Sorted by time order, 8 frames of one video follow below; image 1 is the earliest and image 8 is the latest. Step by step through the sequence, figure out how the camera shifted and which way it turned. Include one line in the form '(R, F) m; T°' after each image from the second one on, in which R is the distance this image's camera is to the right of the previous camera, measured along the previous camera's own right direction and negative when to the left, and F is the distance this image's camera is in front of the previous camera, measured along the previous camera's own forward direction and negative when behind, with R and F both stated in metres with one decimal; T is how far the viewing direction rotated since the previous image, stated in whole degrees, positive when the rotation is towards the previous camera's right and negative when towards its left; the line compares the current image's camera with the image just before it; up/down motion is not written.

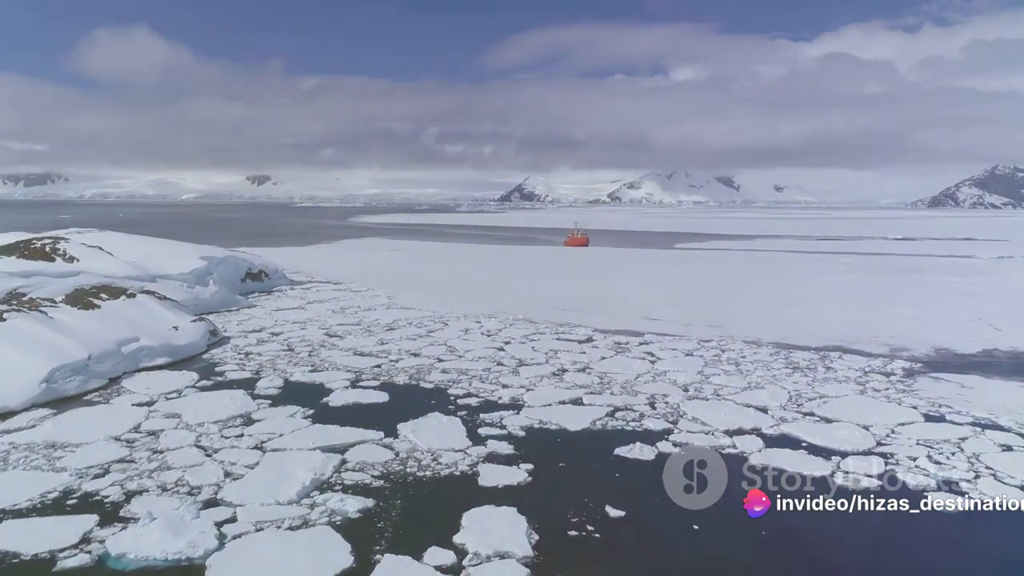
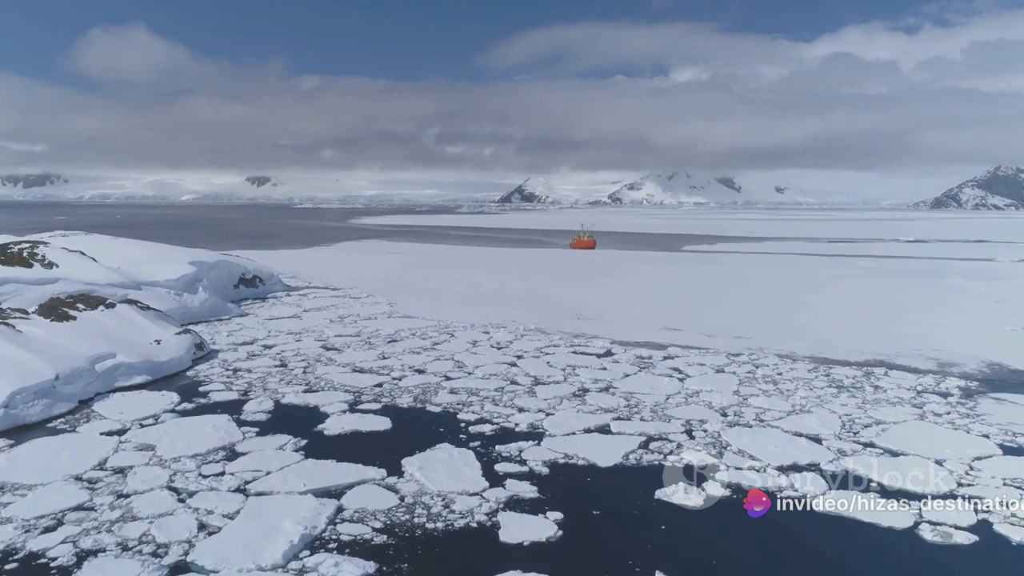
(-0.1, +0.9) m; 0°
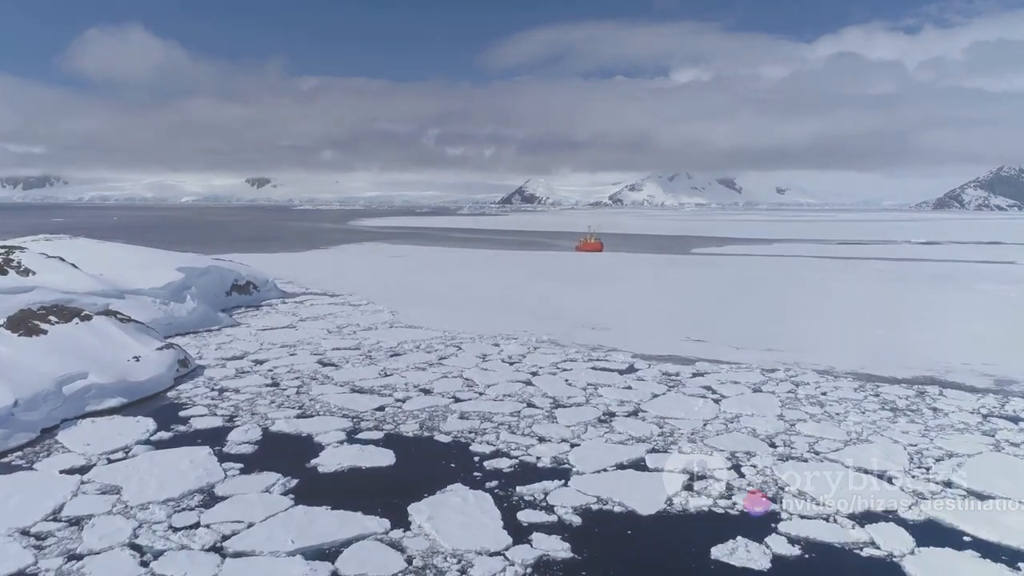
(-0.1, +0.9) m; 0°
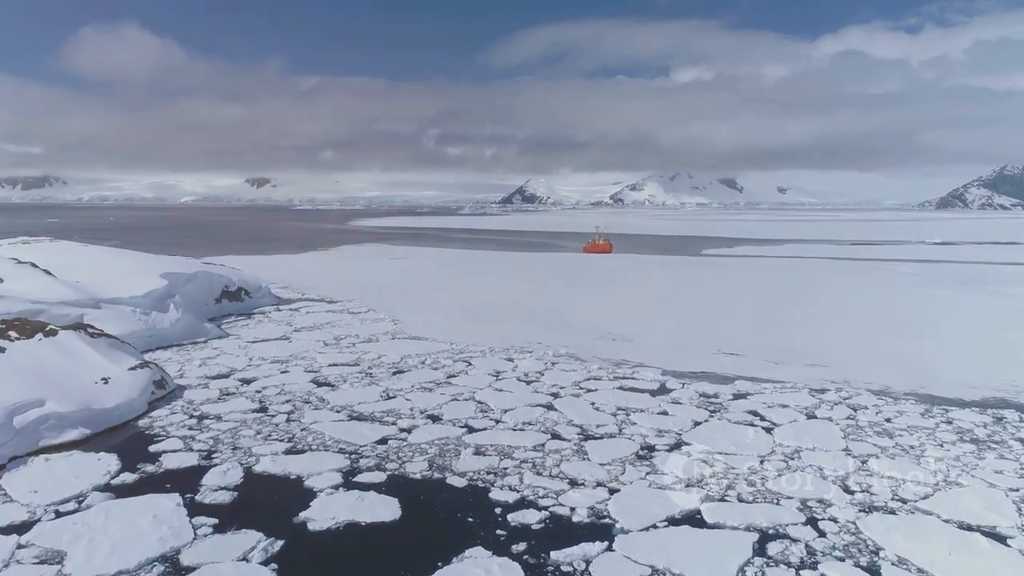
(-0.1, +1.0) m; 0°
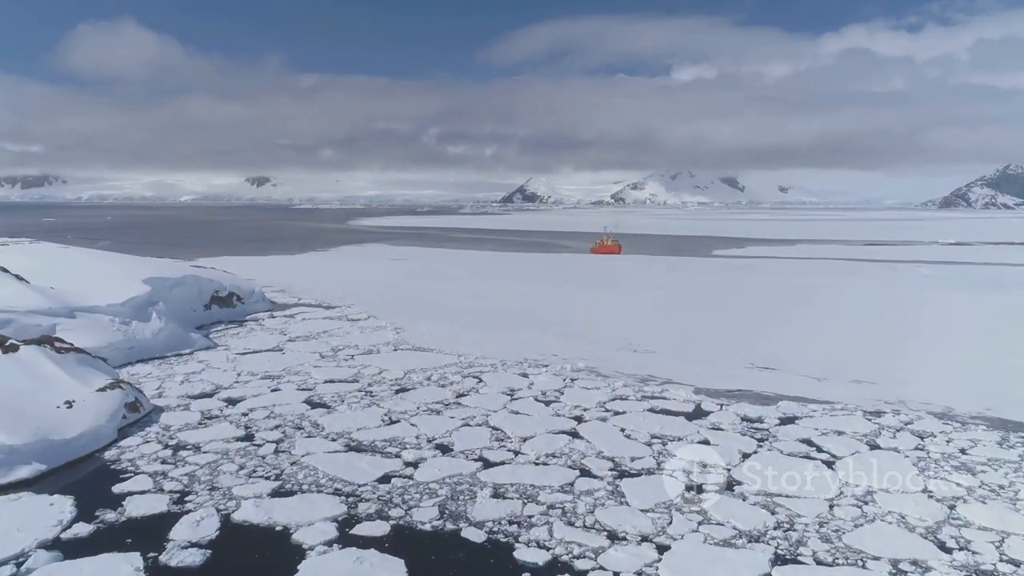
(-0.1, +0.9) m; 0°
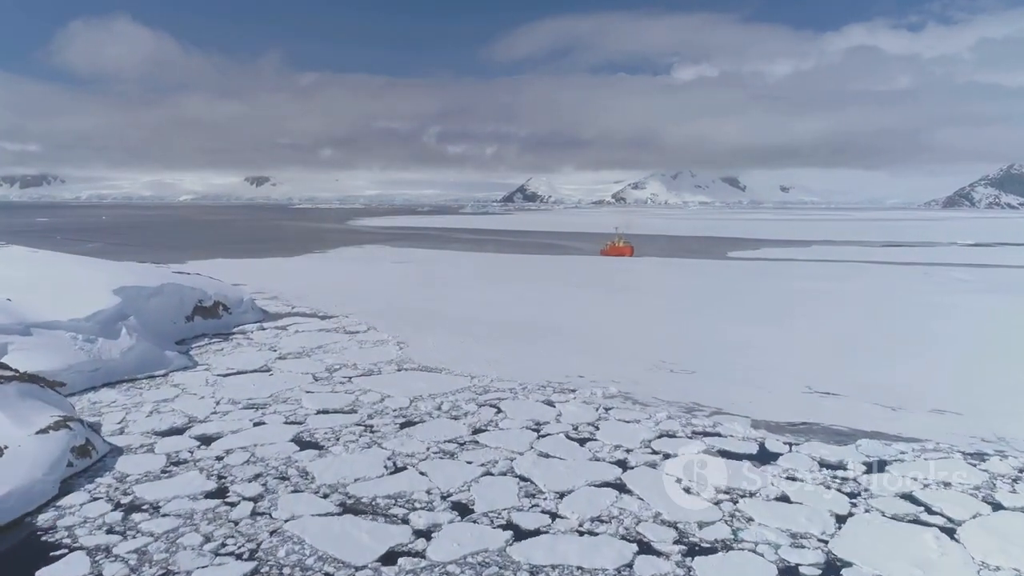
(-0.2, +1.2) m; 0°
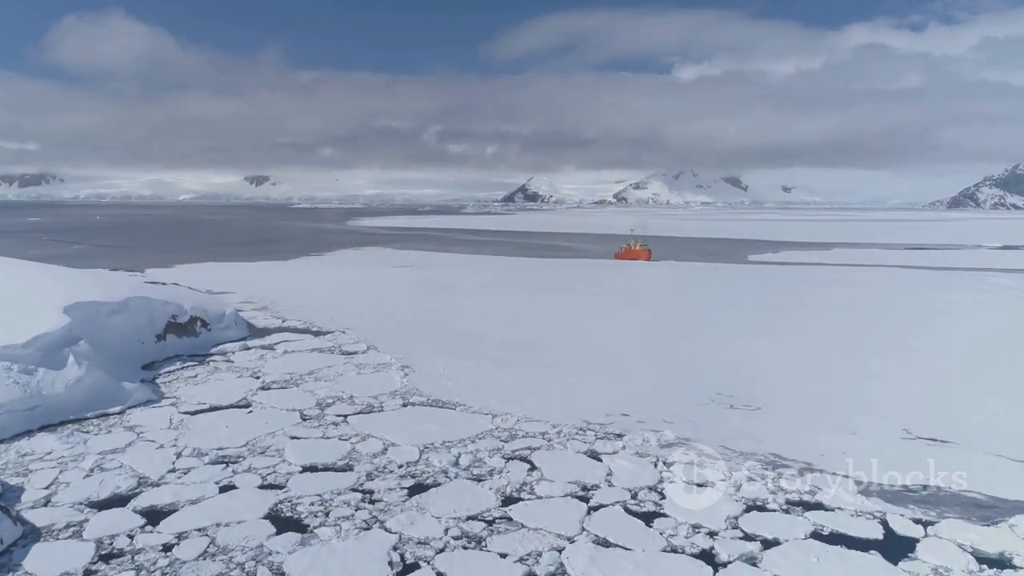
(-0.2, +1.5) m; 0°
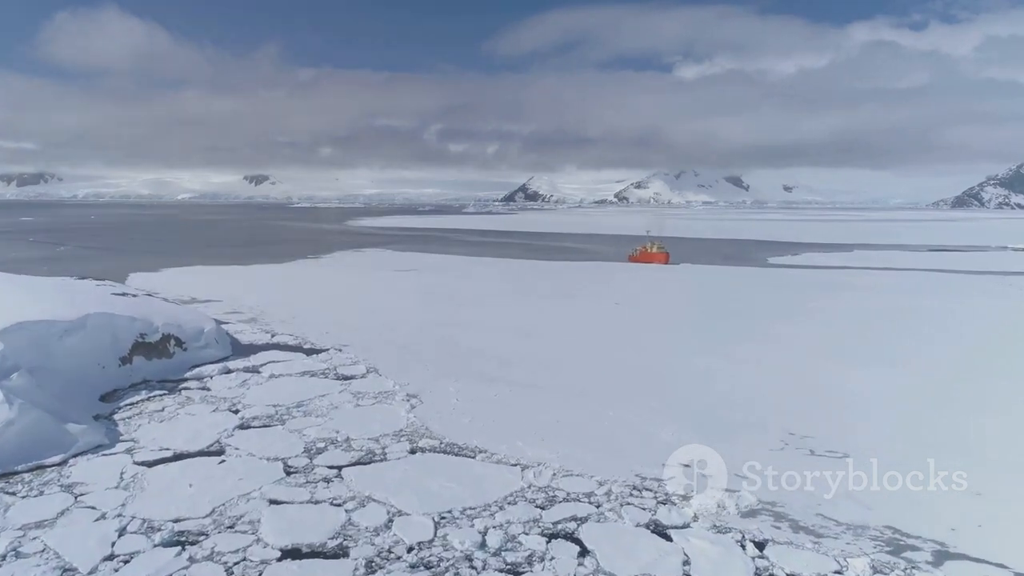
(-0.2, +1.4) m; 0°
